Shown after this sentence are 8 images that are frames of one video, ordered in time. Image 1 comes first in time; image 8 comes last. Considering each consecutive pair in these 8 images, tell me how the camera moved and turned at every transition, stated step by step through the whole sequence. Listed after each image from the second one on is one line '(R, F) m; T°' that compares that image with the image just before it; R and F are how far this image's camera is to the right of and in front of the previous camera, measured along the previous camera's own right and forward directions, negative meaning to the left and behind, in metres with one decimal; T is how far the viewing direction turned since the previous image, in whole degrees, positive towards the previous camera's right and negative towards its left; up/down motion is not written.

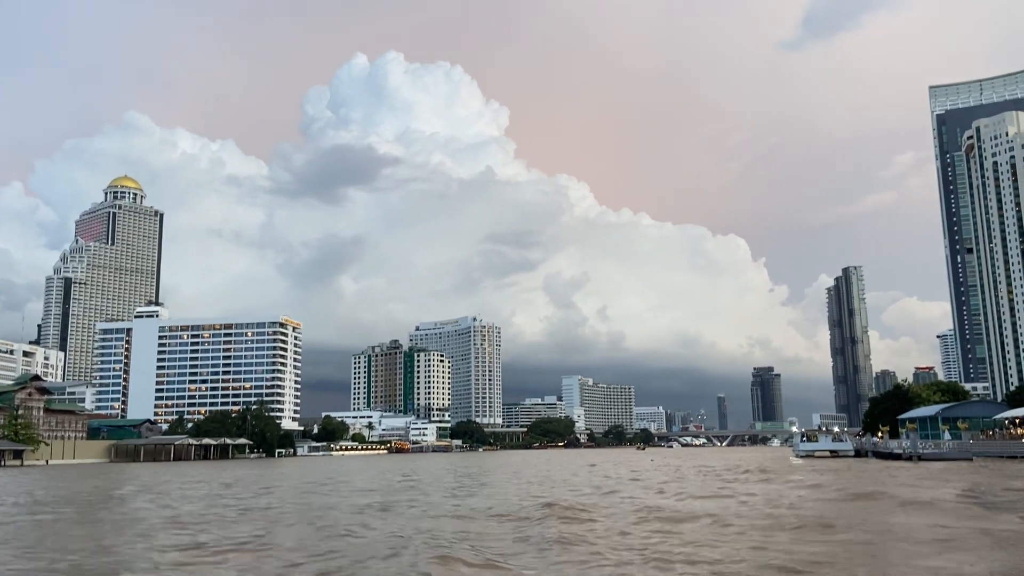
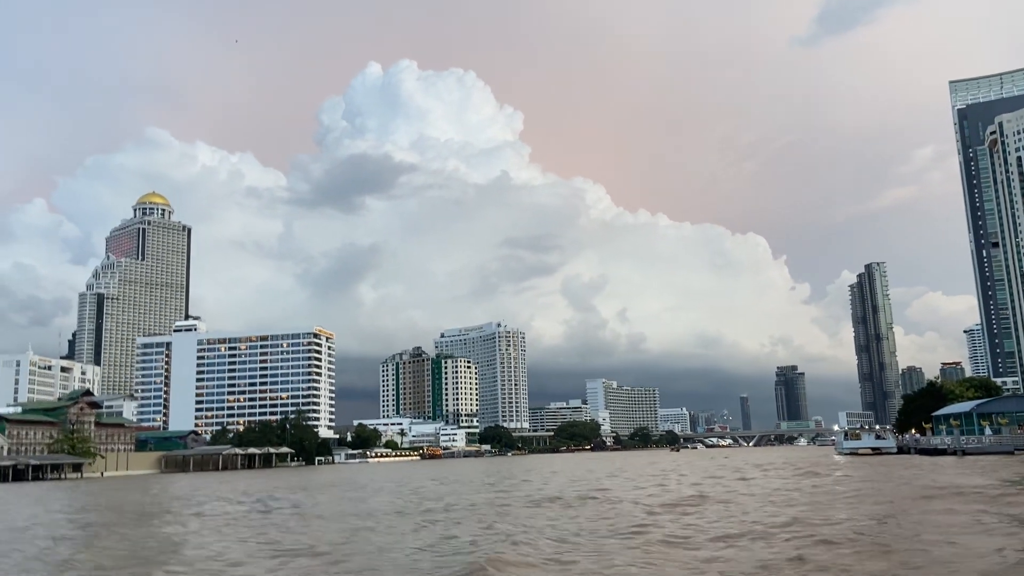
(-2.1, -2.9) m; -1°
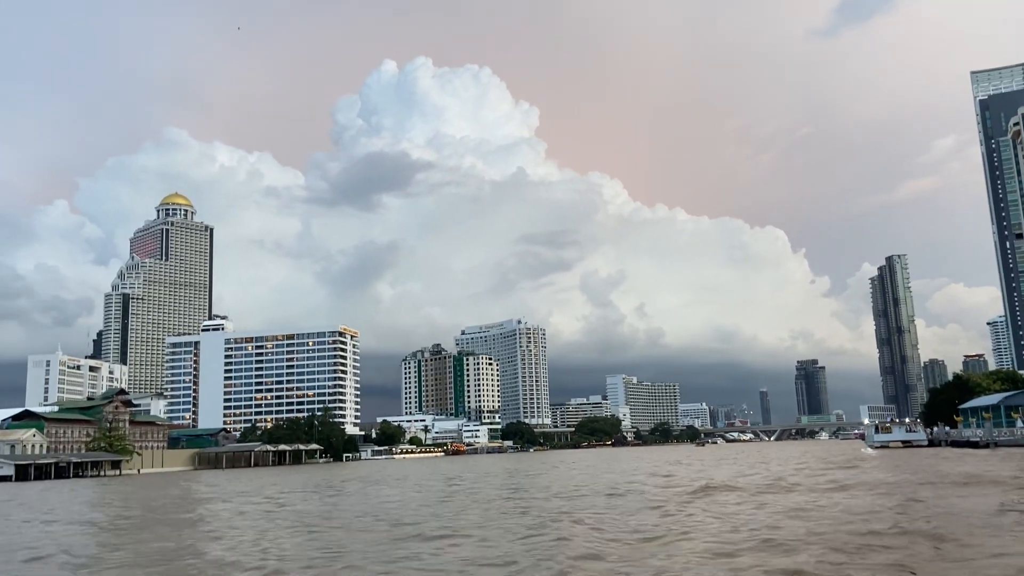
(-1.1, -1.4) m; -1°
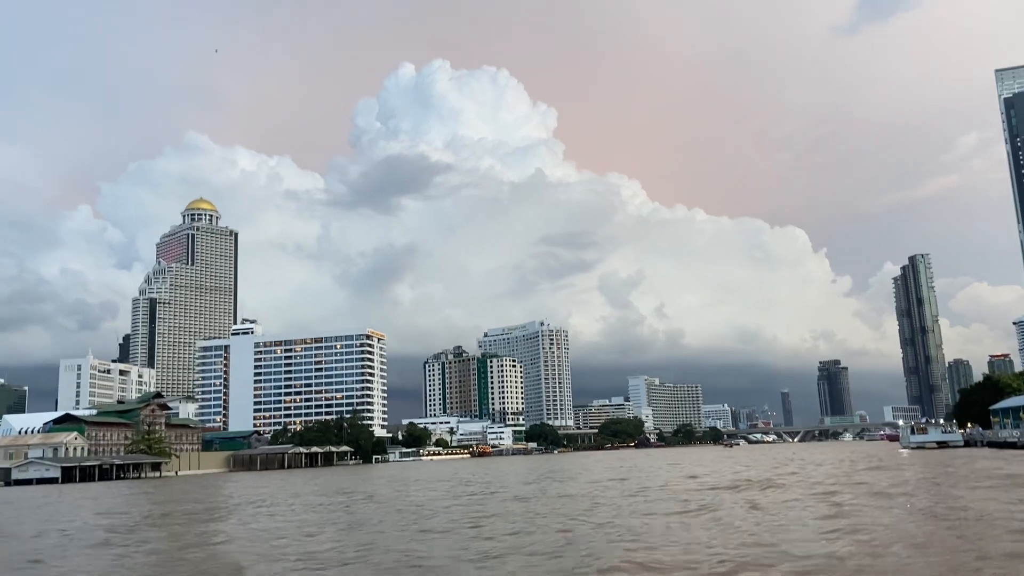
(-1.4, -1.5) m; -1°
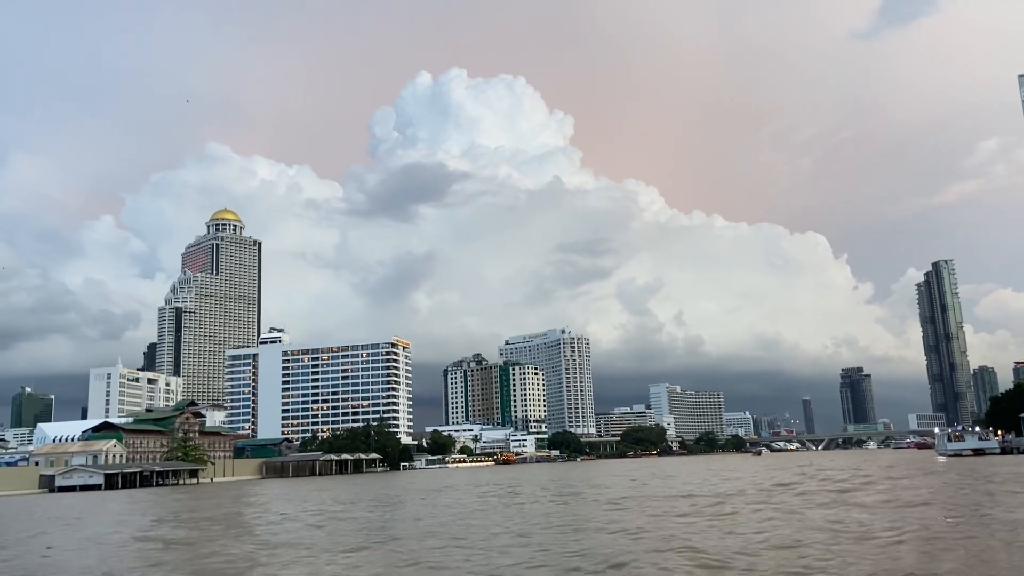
(-1.4, -1.5) m; -1°
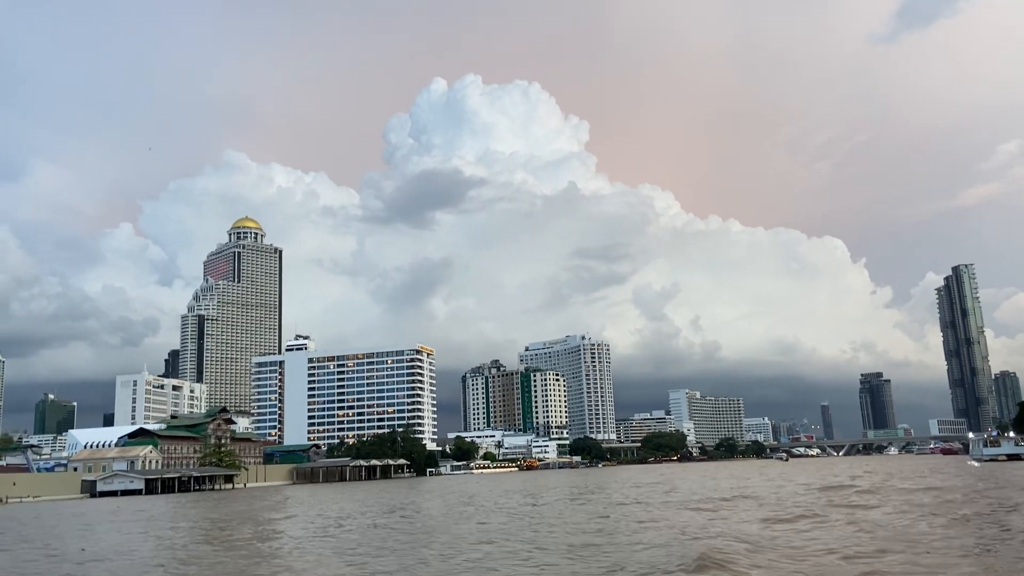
(-1.7, -1.5) m; -1°
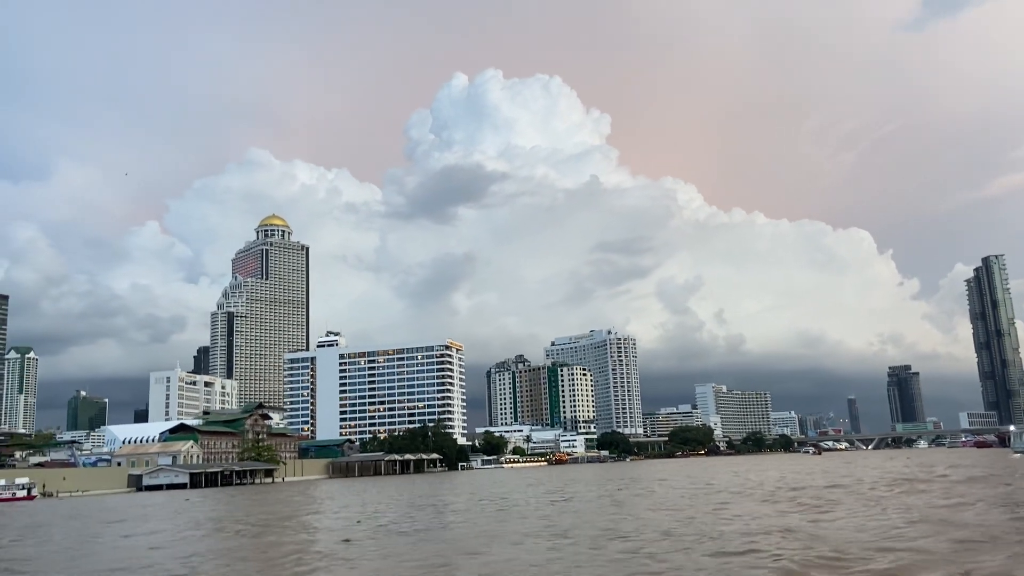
(-1.4, -1.0) m; -2°
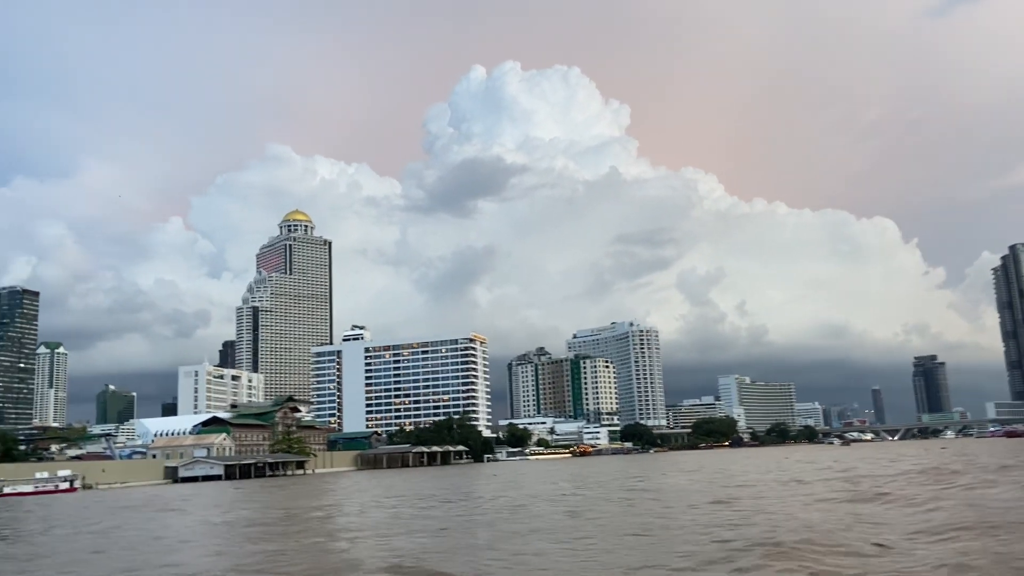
(-0.7, -1.2) m; -1°
